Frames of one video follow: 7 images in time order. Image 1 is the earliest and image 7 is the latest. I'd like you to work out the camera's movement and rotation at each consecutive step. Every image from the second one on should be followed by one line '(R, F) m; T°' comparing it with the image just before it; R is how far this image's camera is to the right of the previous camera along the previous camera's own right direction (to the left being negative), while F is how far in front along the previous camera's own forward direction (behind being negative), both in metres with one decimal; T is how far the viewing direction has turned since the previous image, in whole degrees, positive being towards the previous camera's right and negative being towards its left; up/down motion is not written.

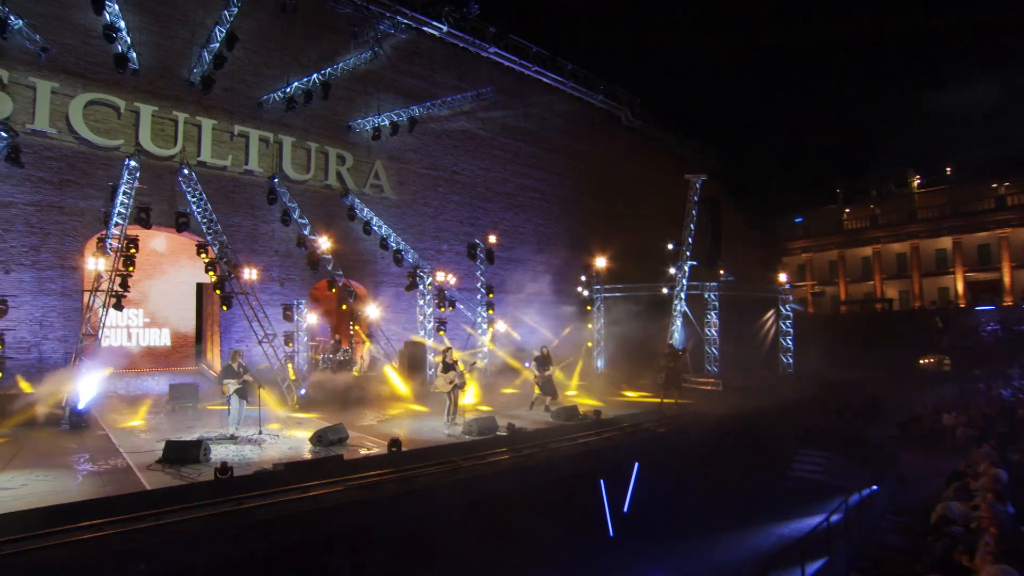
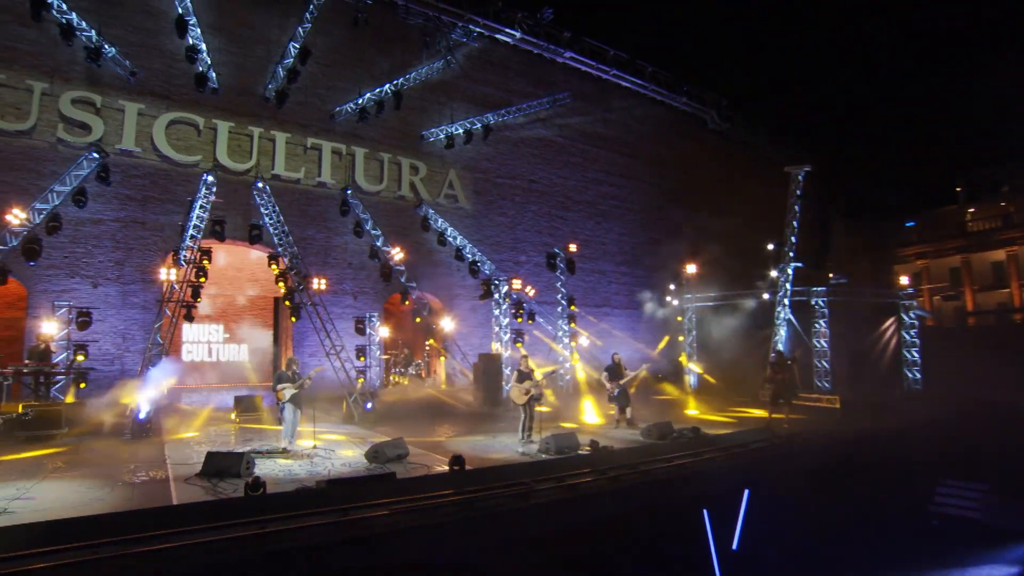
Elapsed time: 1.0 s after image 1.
(+0.1, +1.5) m; -8°
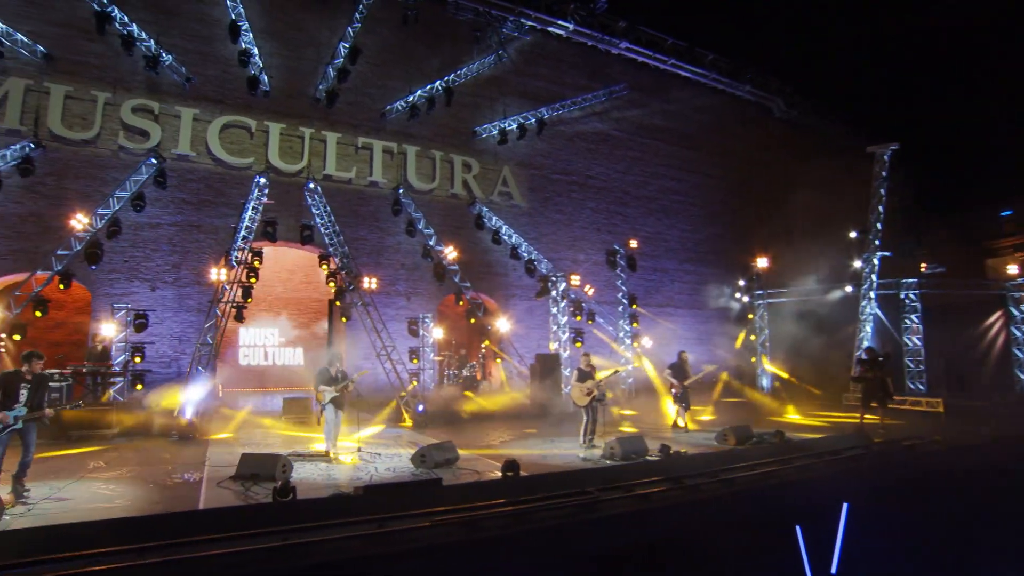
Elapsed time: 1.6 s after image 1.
(0.0, +1.0) m; -6°
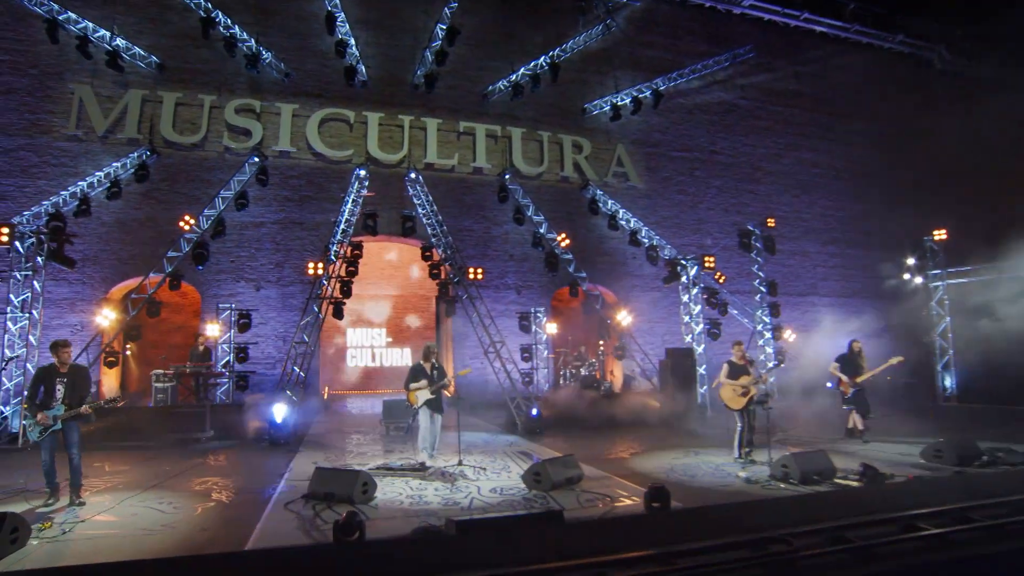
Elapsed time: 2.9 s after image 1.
(-0.2, +2.0) m; -11°
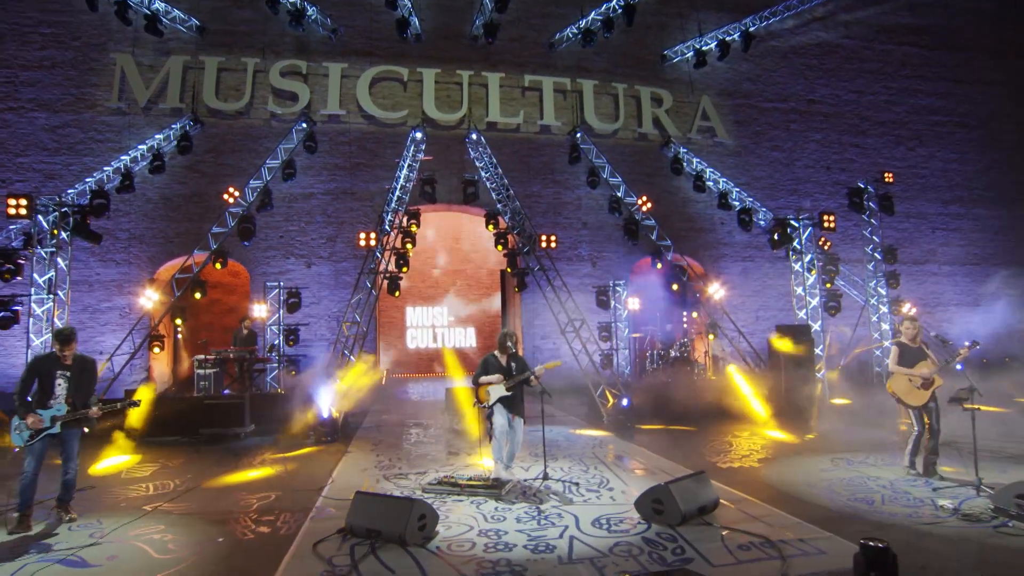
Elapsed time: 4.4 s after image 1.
(-0.4, +2.0) m; -6°
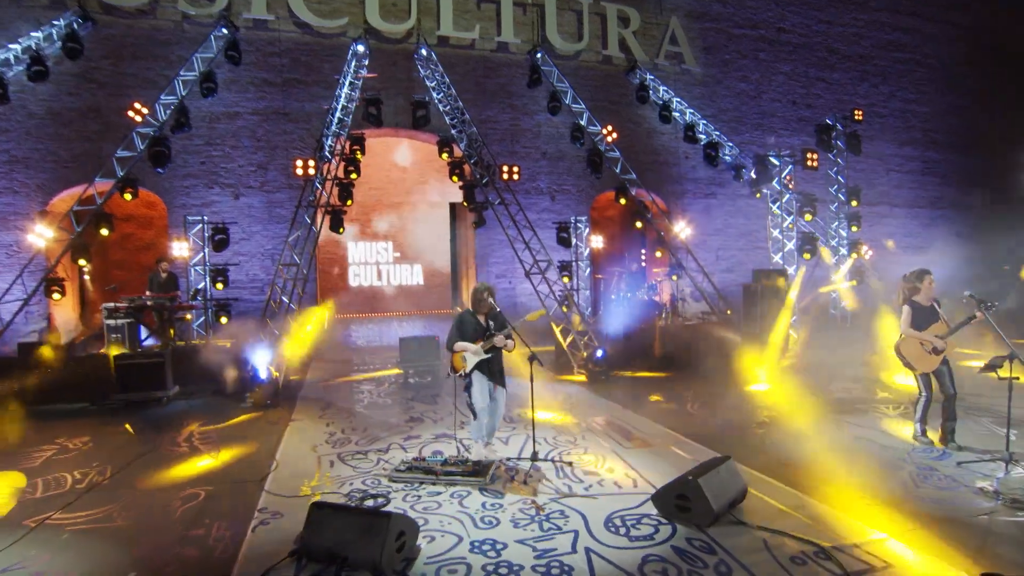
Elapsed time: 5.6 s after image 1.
(-0.4, +1.2) m; +6°
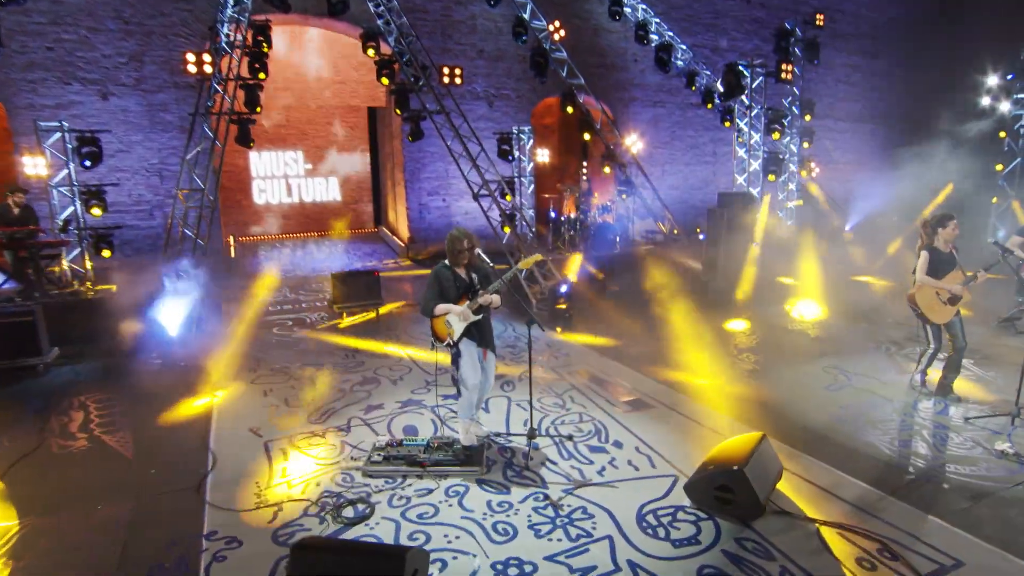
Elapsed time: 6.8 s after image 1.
(-0.6, +1.2) m; +9°
